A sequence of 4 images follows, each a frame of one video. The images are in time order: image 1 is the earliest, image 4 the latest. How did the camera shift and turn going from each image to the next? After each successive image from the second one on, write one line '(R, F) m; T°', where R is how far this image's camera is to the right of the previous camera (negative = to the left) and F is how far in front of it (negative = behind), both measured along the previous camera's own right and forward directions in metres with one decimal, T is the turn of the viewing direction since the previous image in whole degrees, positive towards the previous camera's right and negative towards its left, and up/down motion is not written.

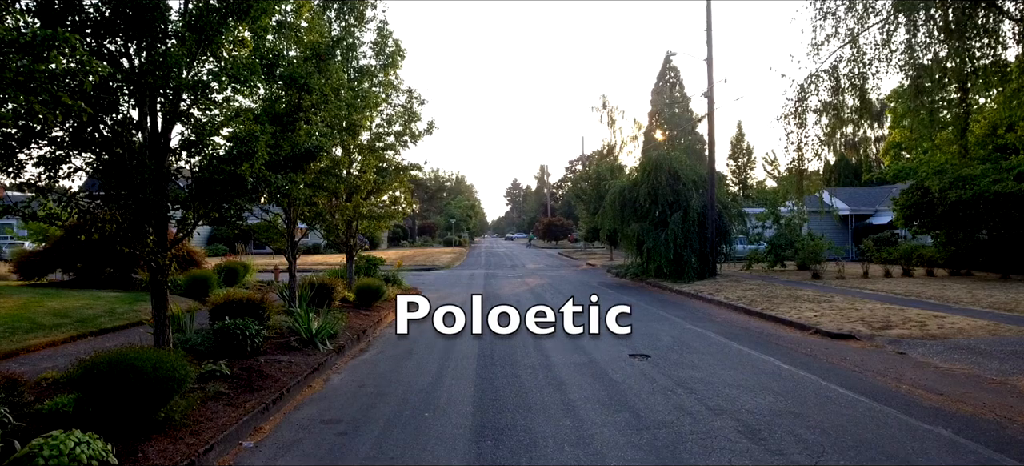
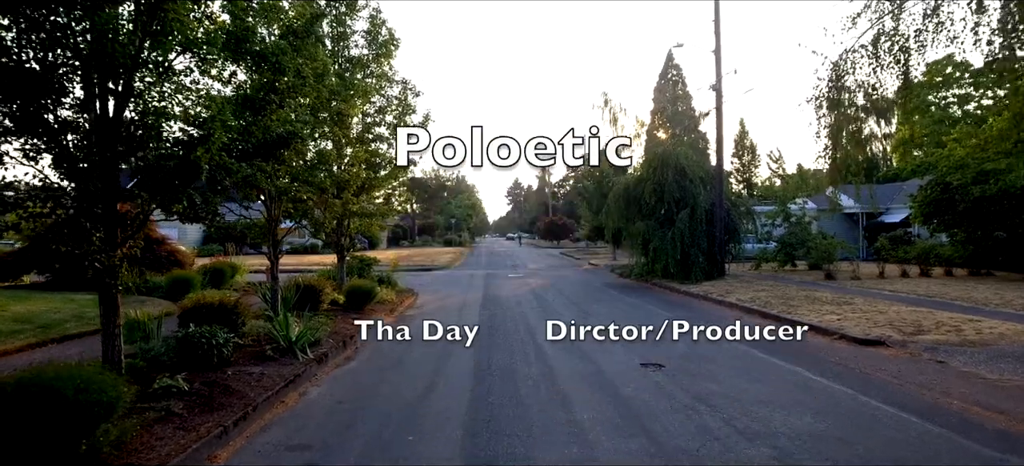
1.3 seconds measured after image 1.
(0.0, +1.0) m; 0°
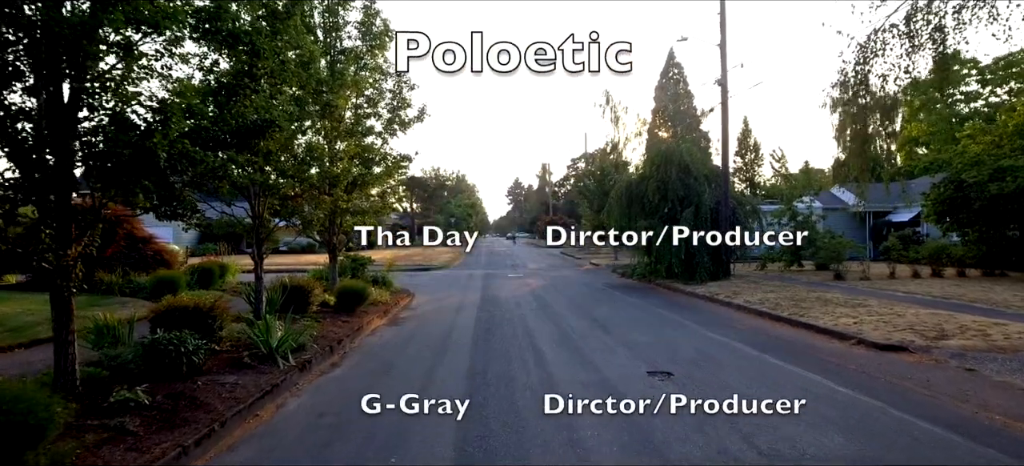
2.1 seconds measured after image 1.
(0.0, +0.7) m; 0°
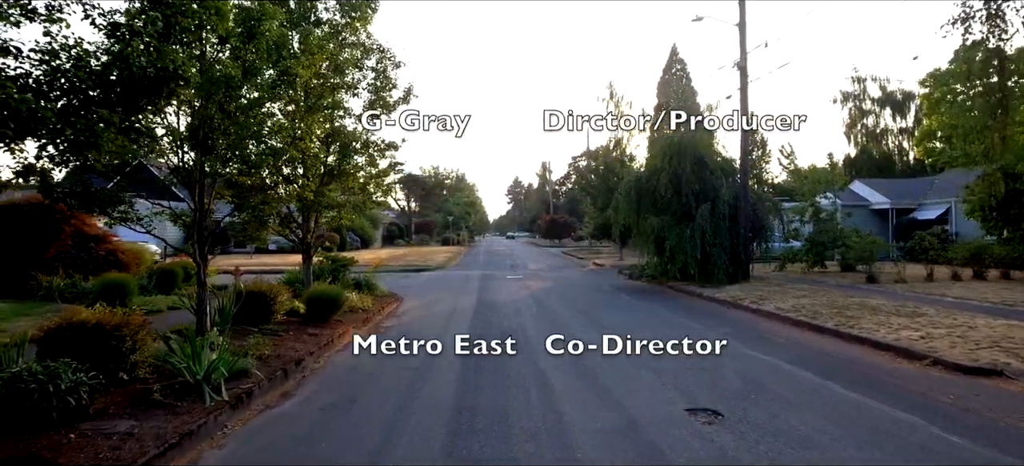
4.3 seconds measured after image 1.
(0.0, +2.2) m; 0°
